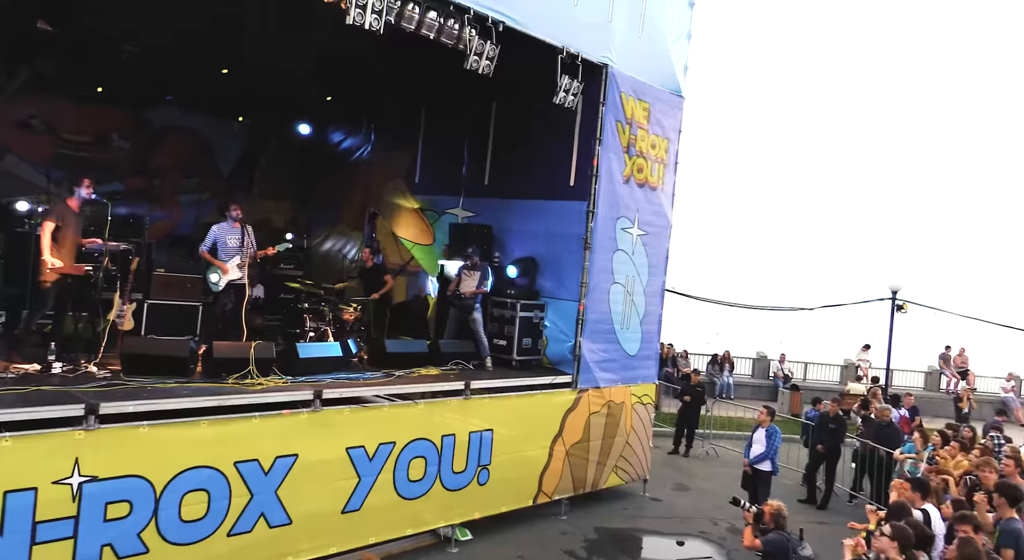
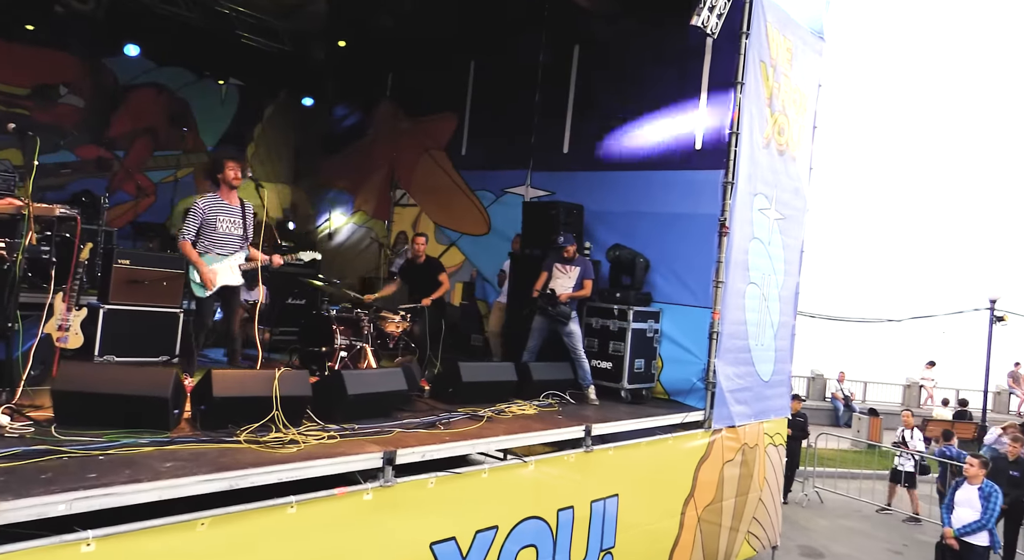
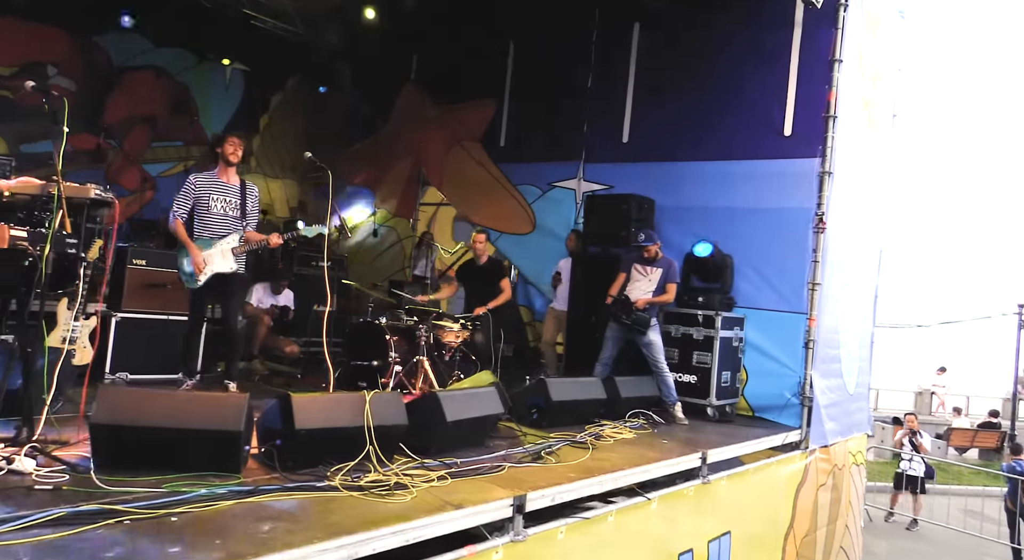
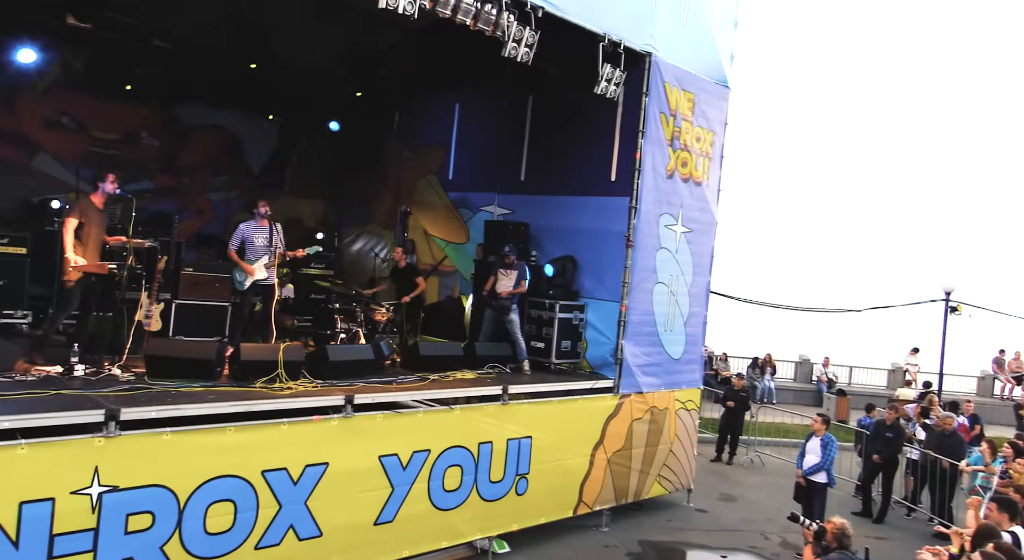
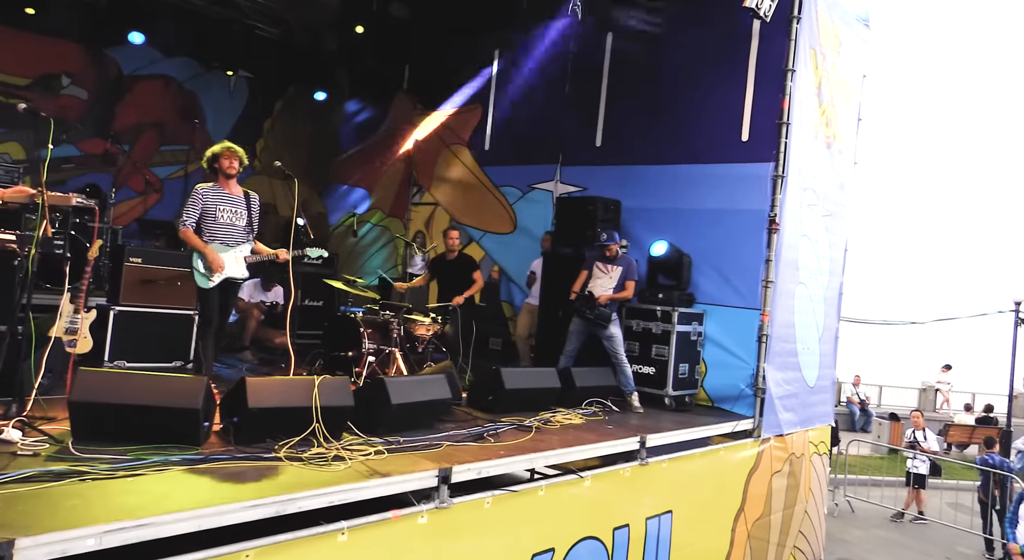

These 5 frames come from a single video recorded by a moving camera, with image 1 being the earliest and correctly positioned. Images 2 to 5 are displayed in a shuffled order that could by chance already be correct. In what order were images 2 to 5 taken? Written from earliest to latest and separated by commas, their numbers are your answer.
4, 2, 5, 3
